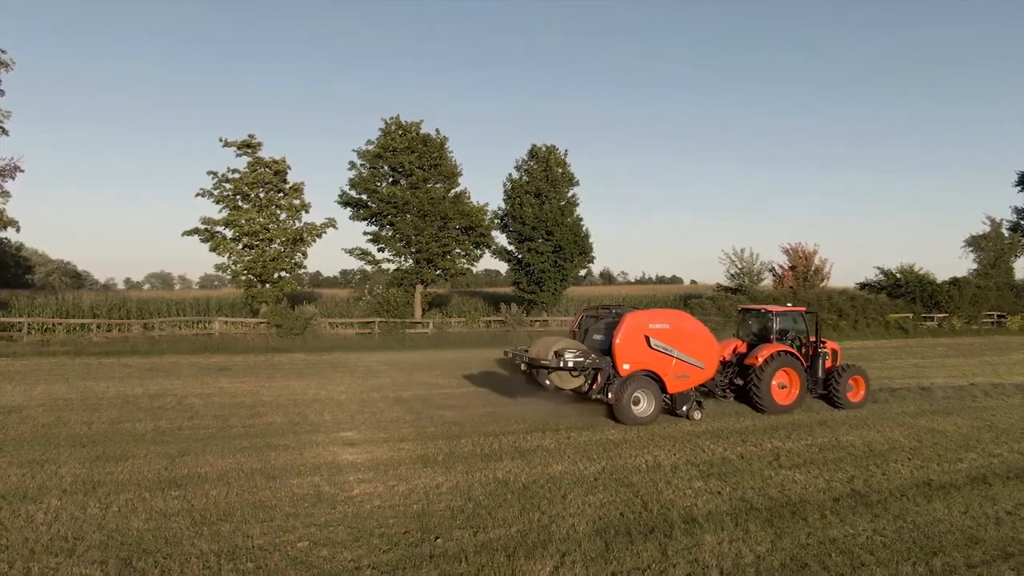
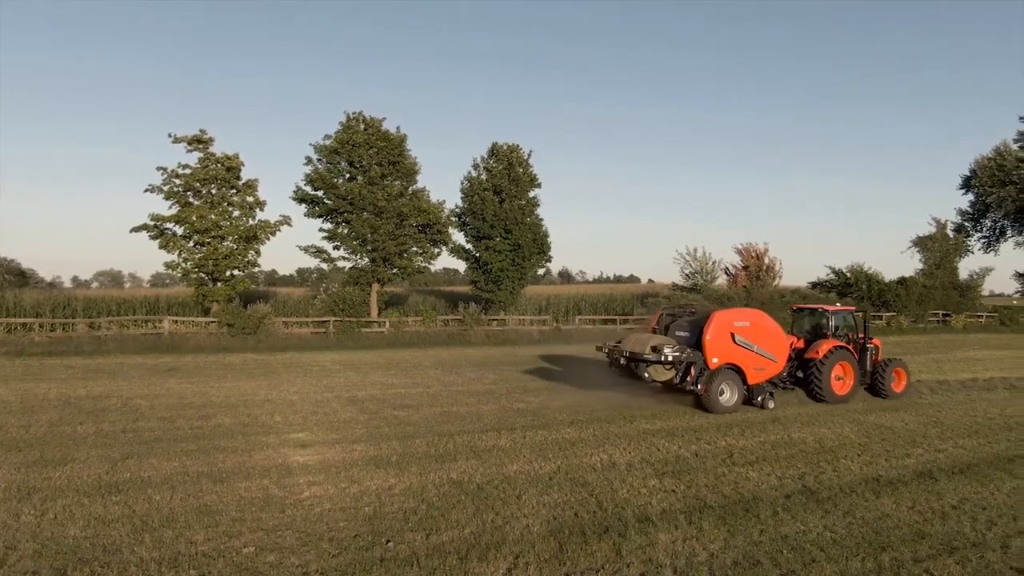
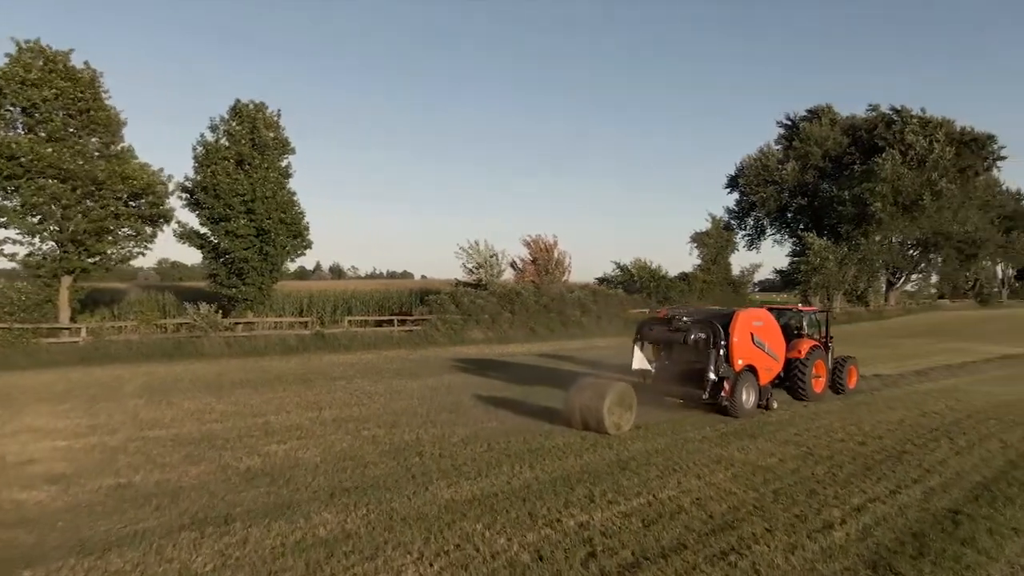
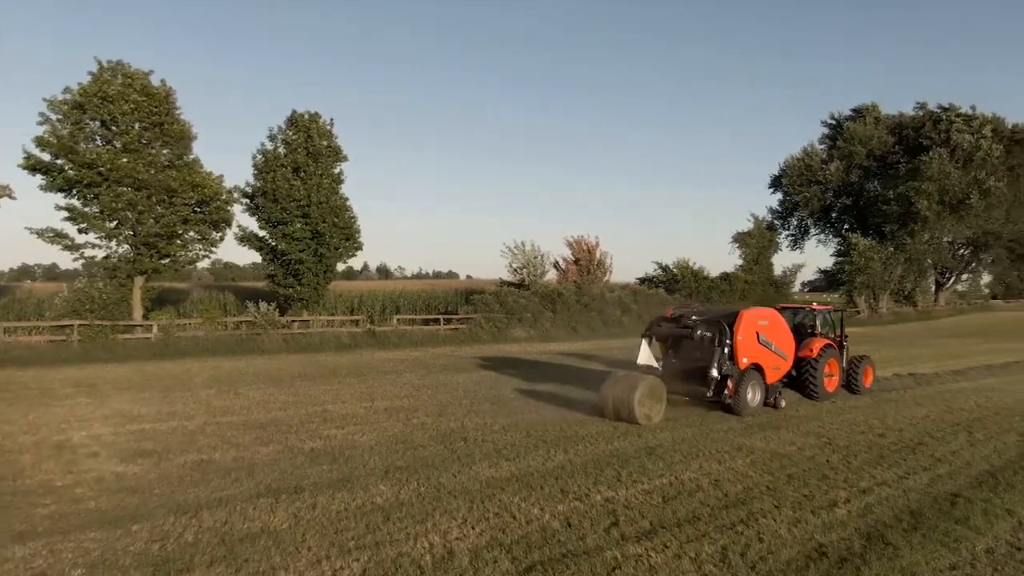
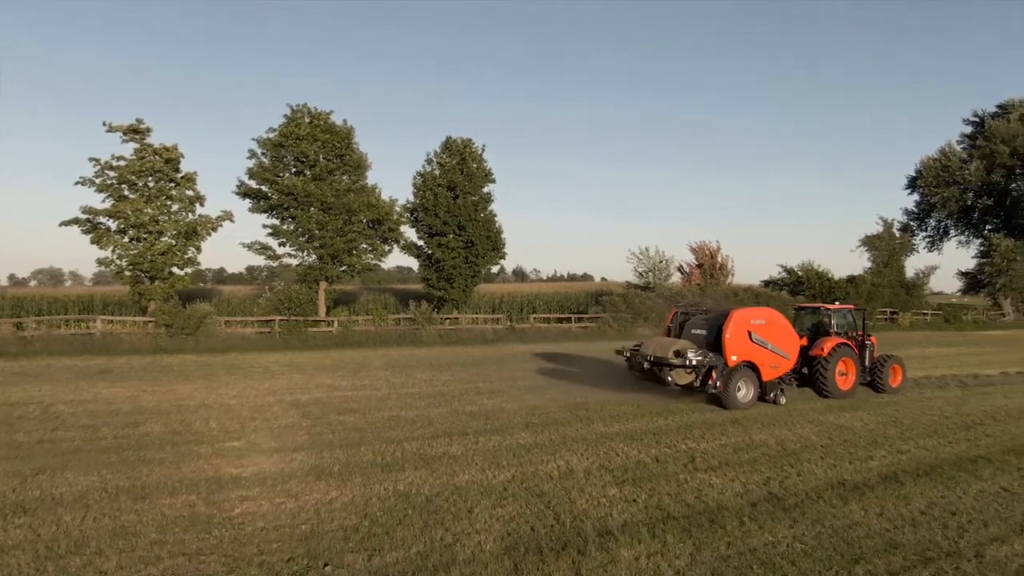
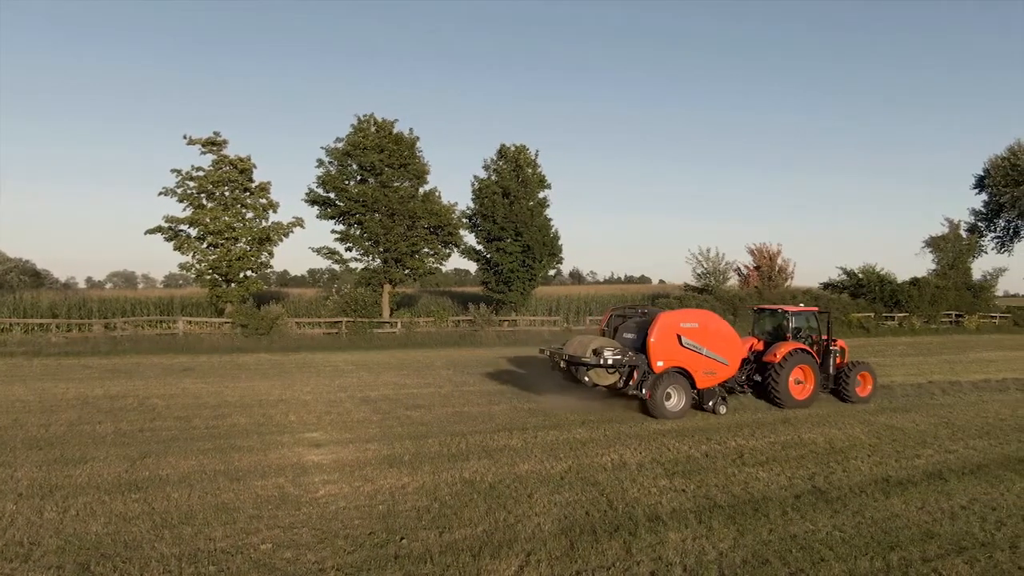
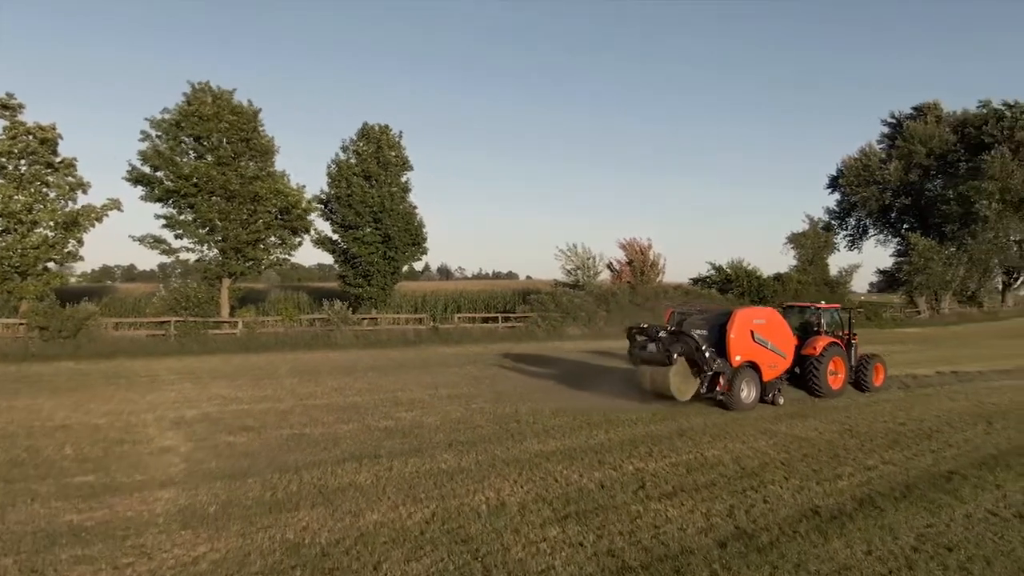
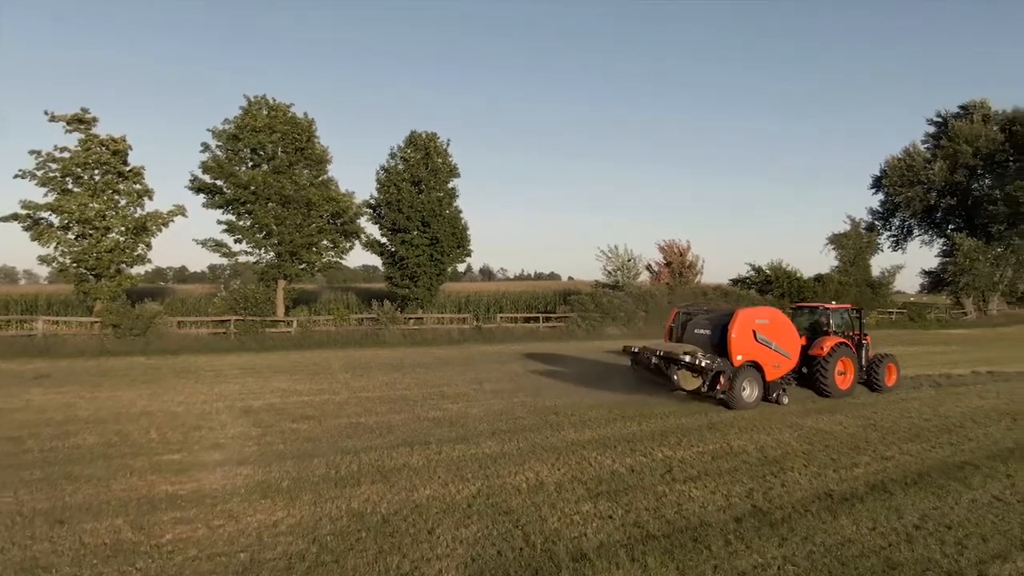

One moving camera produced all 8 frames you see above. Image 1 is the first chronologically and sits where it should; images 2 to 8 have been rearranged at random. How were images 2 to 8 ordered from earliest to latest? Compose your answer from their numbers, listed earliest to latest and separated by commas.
6, 2, 5, 8, 7, 4, 3
